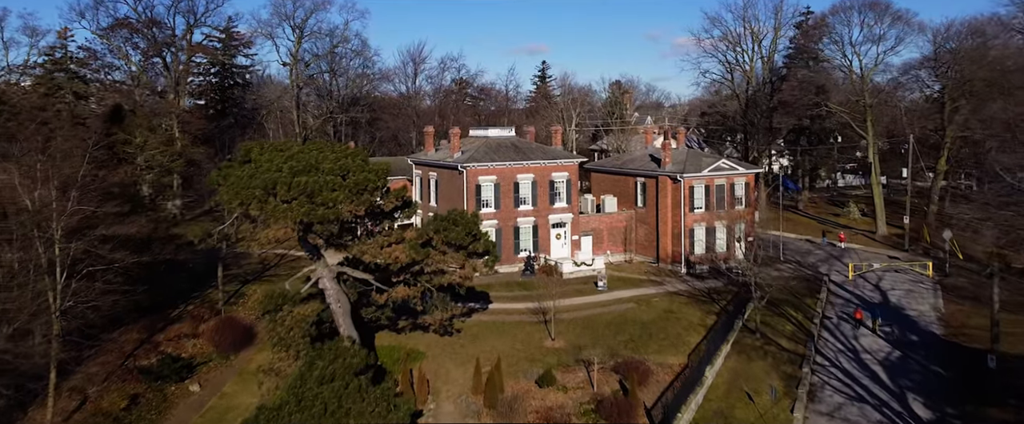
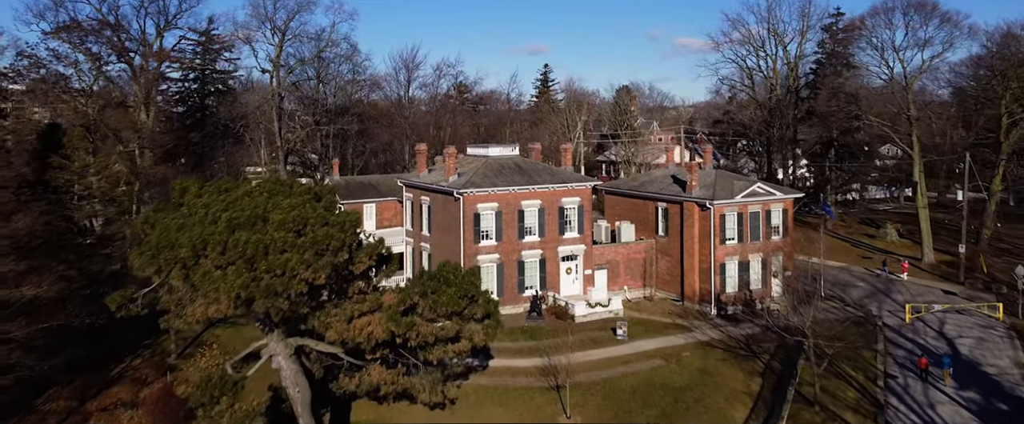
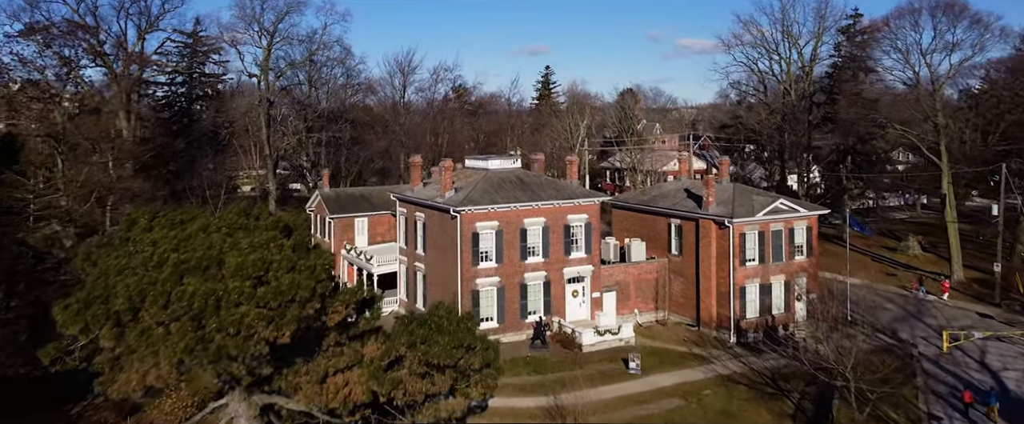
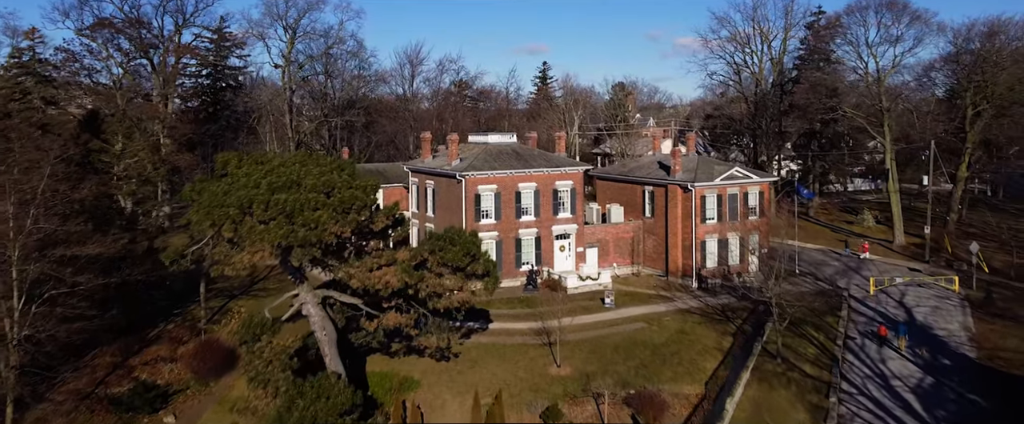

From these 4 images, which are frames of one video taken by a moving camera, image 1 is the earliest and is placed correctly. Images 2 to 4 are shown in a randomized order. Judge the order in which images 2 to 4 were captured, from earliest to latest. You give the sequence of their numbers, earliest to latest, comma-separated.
4, 2, 3
